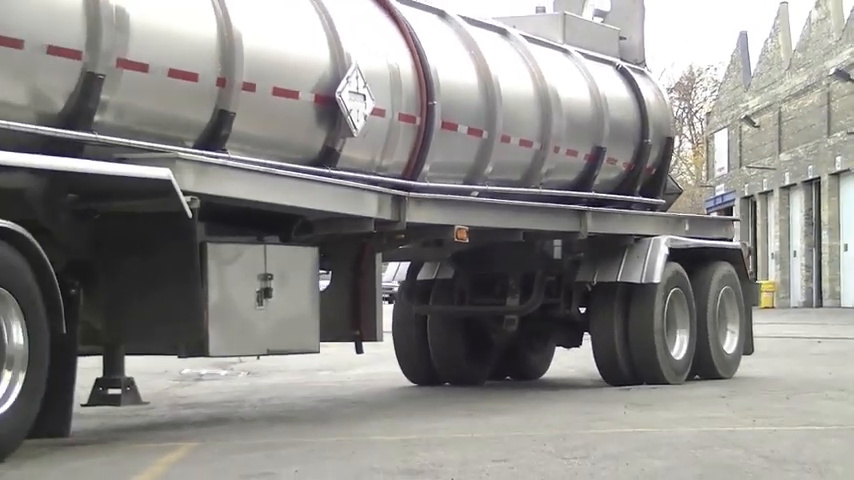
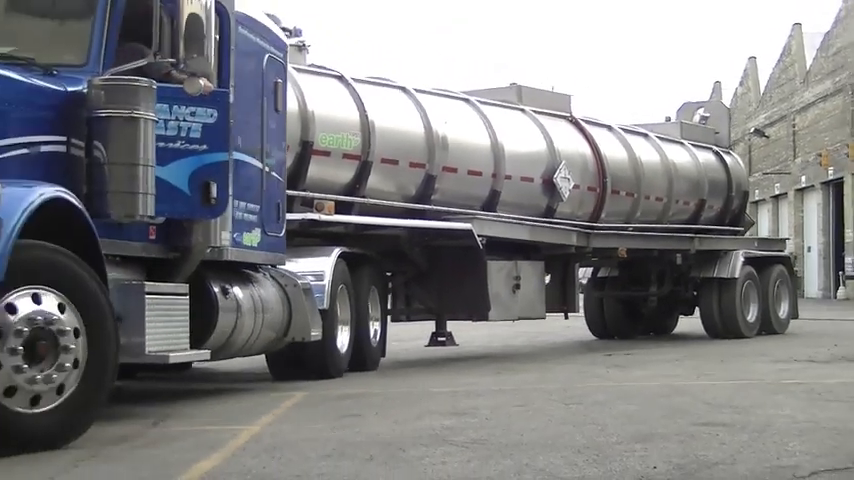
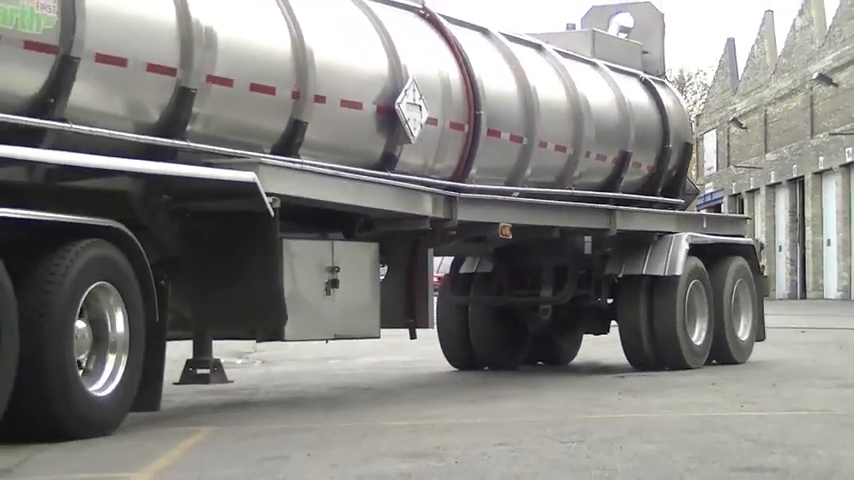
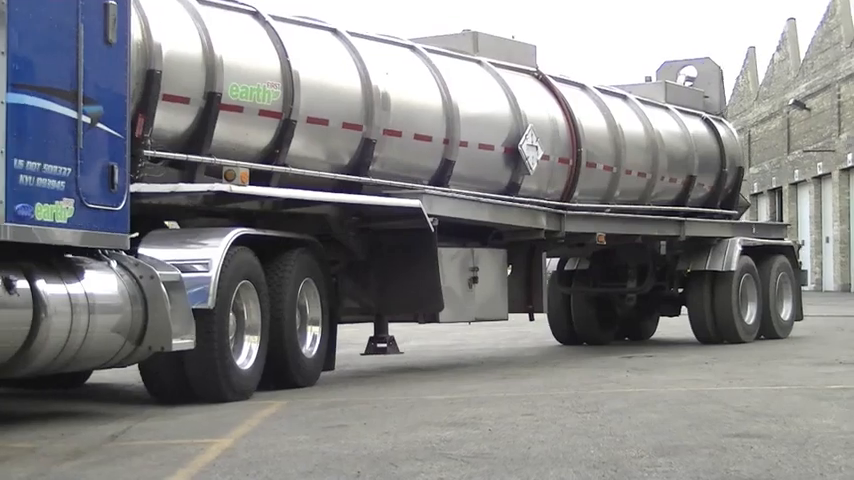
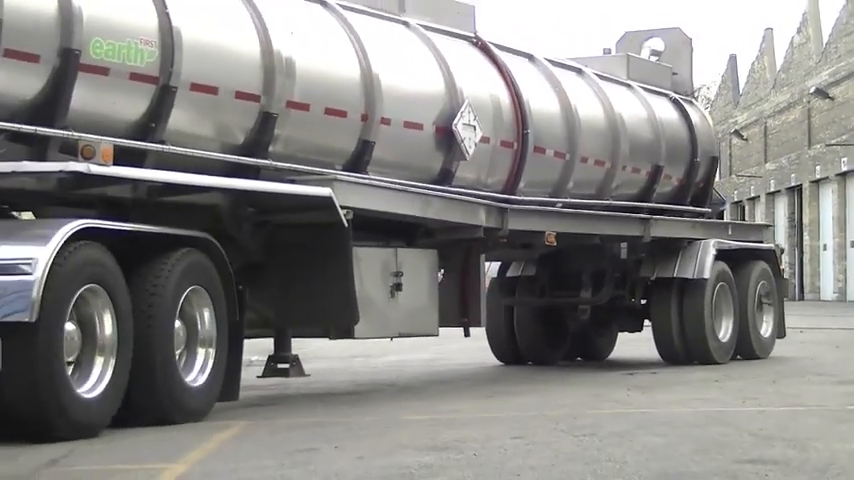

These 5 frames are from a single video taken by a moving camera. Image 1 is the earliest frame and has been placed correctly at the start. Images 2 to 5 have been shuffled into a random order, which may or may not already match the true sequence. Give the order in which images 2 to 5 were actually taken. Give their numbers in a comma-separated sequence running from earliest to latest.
3, 5, 4, 2
